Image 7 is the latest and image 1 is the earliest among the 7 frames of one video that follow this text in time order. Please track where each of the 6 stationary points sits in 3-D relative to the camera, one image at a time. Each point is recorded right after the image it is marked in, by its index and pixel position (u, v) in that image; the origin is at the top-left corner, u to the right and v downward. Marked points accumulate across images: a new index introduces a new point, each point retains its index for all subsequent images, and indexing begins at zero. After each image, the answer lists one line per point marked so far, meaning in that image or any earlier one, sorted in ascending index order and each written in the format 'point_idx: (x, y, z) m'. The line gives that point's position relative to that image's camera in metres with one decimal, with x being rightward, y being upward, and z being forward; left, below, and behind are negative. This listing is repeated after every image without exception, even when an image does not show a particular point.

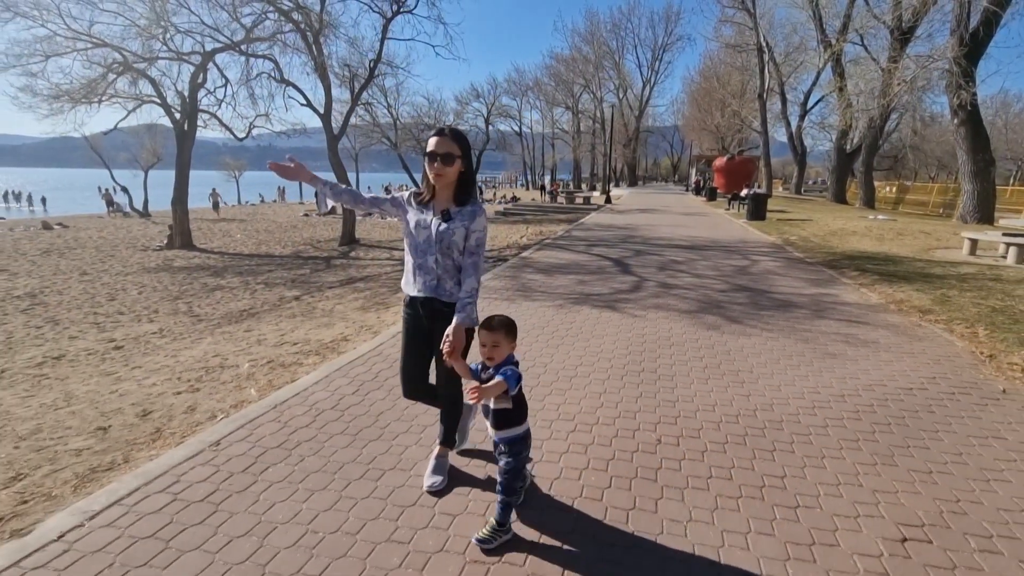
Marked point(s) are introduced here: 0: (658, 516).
0: (+0.8, -1.3, +2.7) m
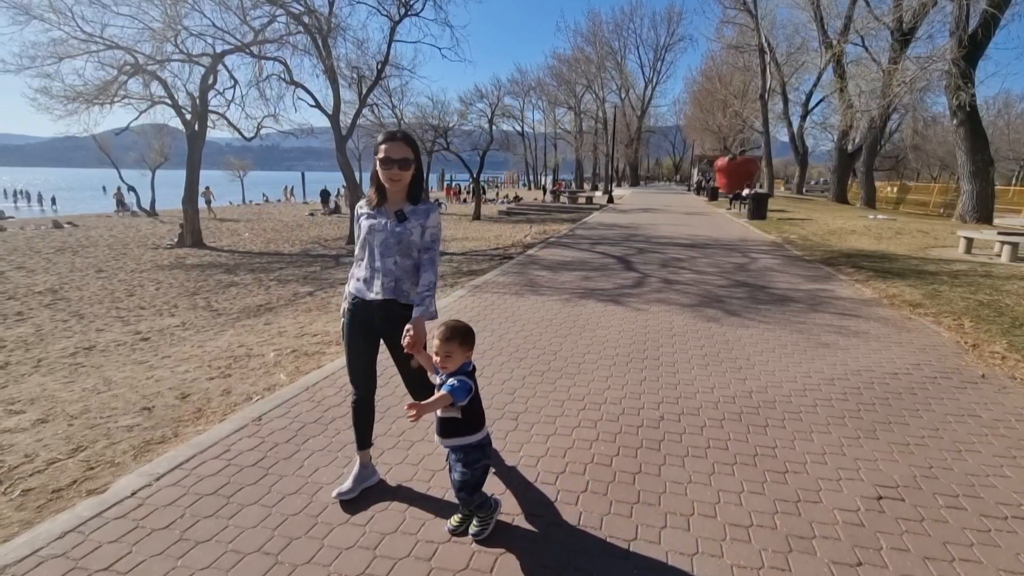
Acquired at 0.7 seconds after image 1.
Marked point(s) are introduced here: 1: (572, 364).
0: (+1.0, -1.2, +3.0) m
1: (+0.6, -0.8, +4.9) m
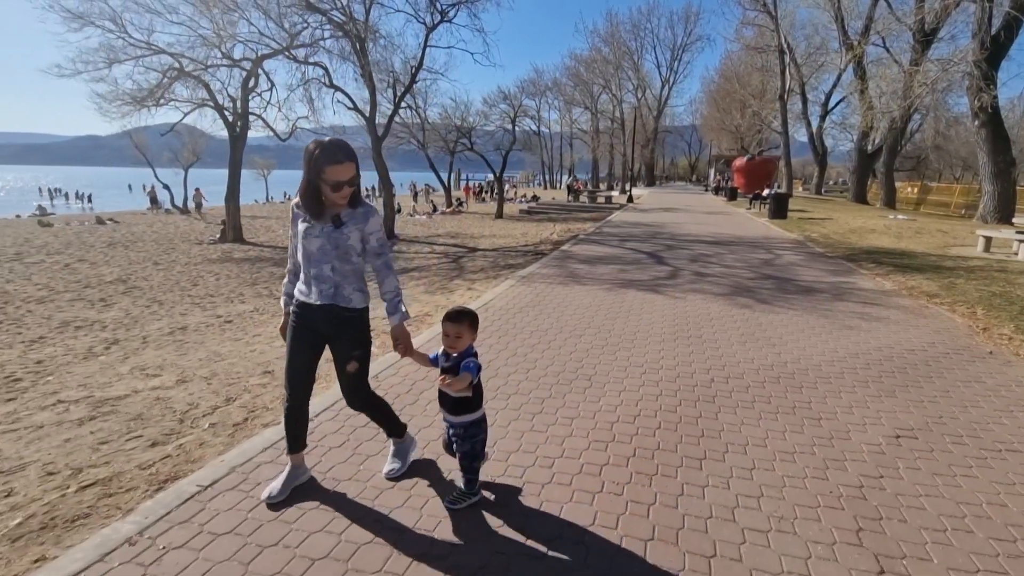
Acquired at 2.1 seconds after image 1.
0: (+1.6, -1.0, +3.8) m
1: (+1.3, -0.6, +5.6) m
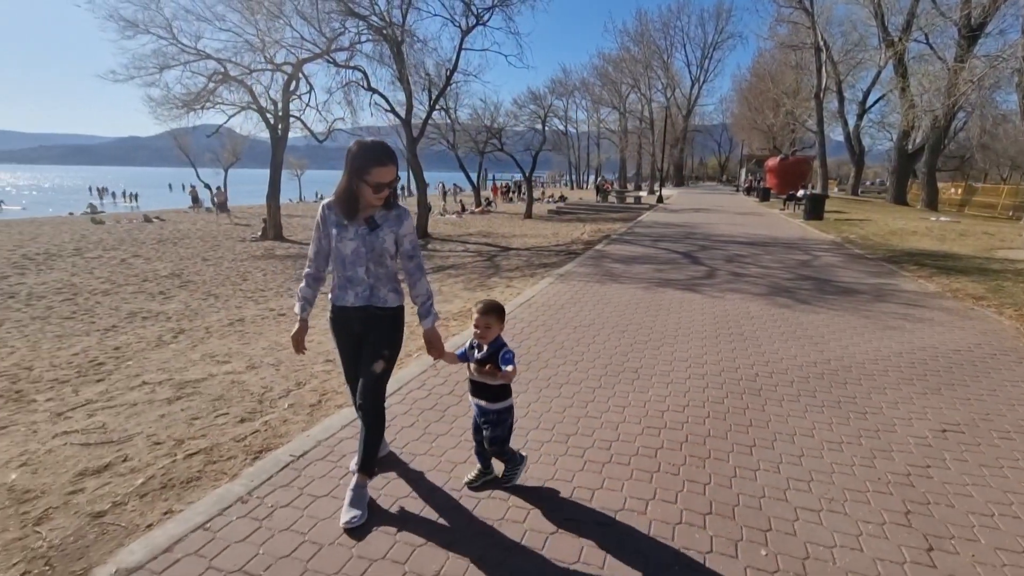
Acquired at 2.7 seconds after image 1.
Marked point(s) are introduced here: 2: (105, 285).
0: (+2.1, -1.0, +3.9) m
1: (+1.9, -0.6, +5.8) m
2: (-10.5, +0.1, +12.5) m
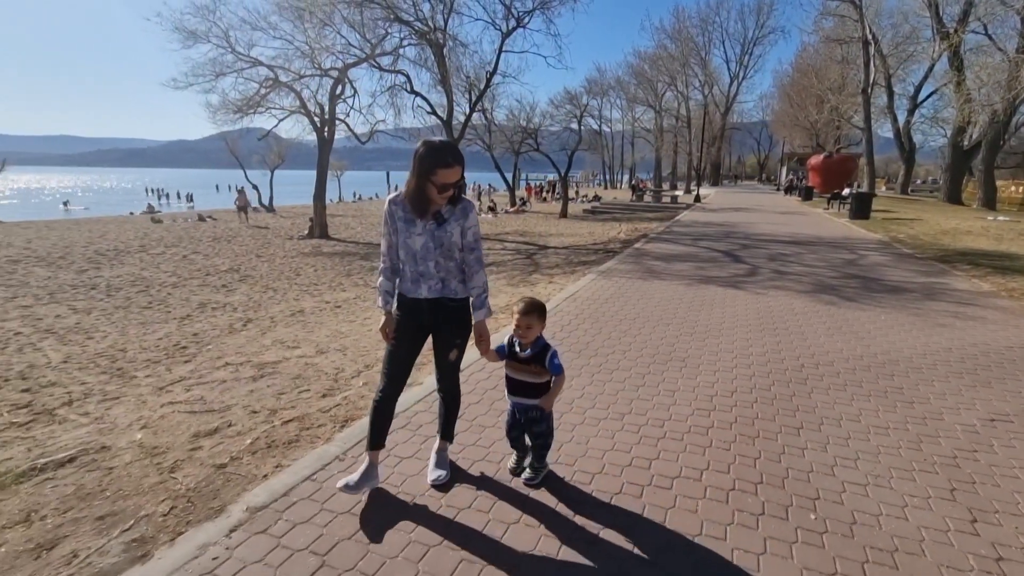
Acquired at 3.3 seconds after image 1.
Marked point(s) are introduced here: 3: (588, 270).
0: (+2.5, -0.9, +4.1) m
1: (+2.5, -0.5, +6.0) m
2: (-9.4, +0.3, +13.5) m
3: (+1.6, +0.4, +10.5) m
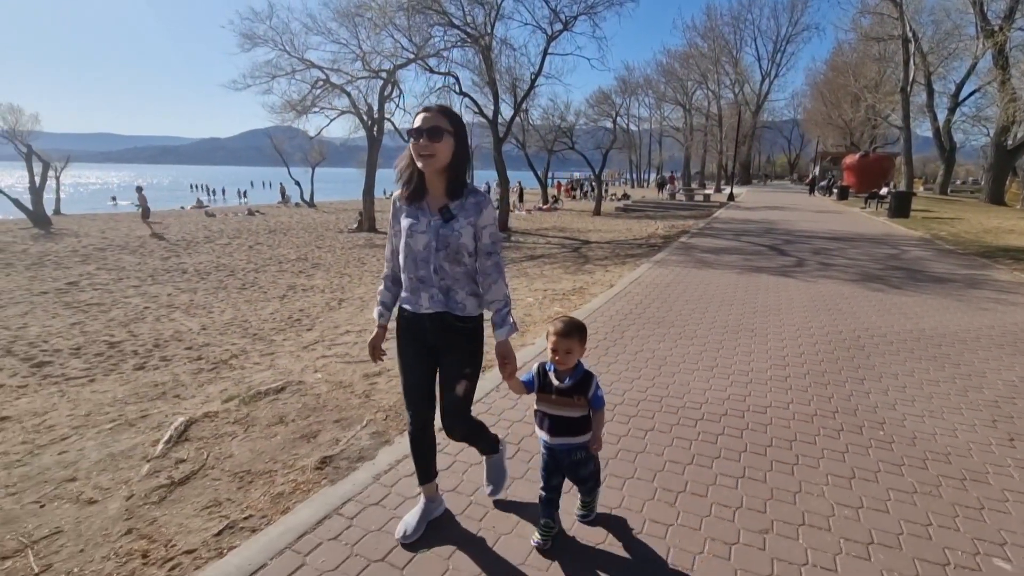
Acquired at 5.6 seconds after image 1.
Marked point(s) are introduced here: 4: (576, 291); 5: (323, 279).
0: (+3.6, -0.7, +4.8) m
1: (+3.6, -0.3, +6.7) m
2: (-7.9, +0.7, +14.7) m
3: (+3.0, +0.6, +11.3) m
4: (+1.2, -0.1, +8.9) m
5: (-4.7, +0.2, +12.0) m
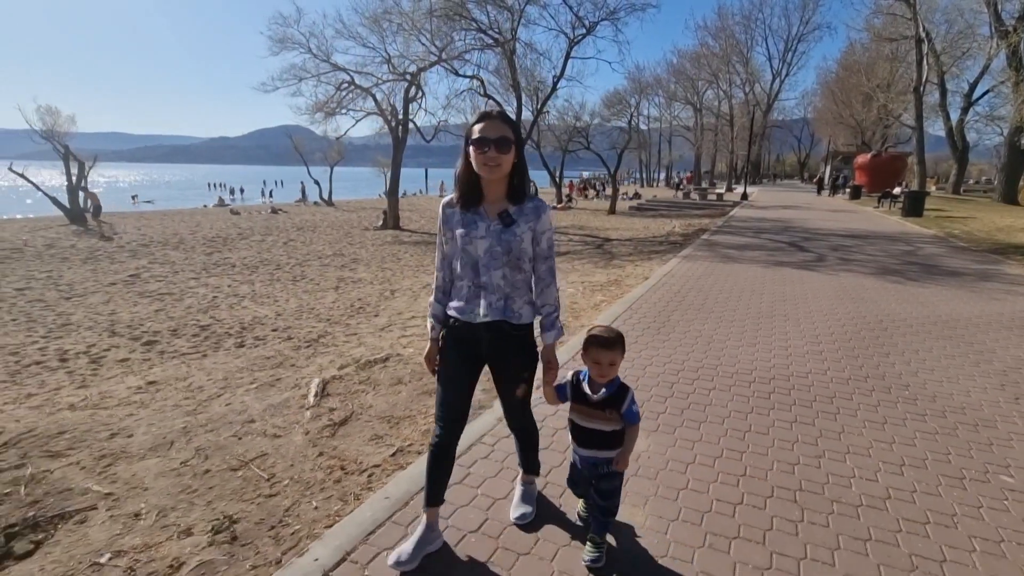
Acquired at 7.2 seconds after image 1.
0: (+4.3, -0.6, +5.5) m
1: (+4.4, -0.1, +7.4) m
2: (-7.0, +0.9, +15.5) m
3: (+3.8, +0.8, +11.9) m
4: (+2.0, +0.1, +9.6) m
5: (-3.8, +0.4, +12.8) m
